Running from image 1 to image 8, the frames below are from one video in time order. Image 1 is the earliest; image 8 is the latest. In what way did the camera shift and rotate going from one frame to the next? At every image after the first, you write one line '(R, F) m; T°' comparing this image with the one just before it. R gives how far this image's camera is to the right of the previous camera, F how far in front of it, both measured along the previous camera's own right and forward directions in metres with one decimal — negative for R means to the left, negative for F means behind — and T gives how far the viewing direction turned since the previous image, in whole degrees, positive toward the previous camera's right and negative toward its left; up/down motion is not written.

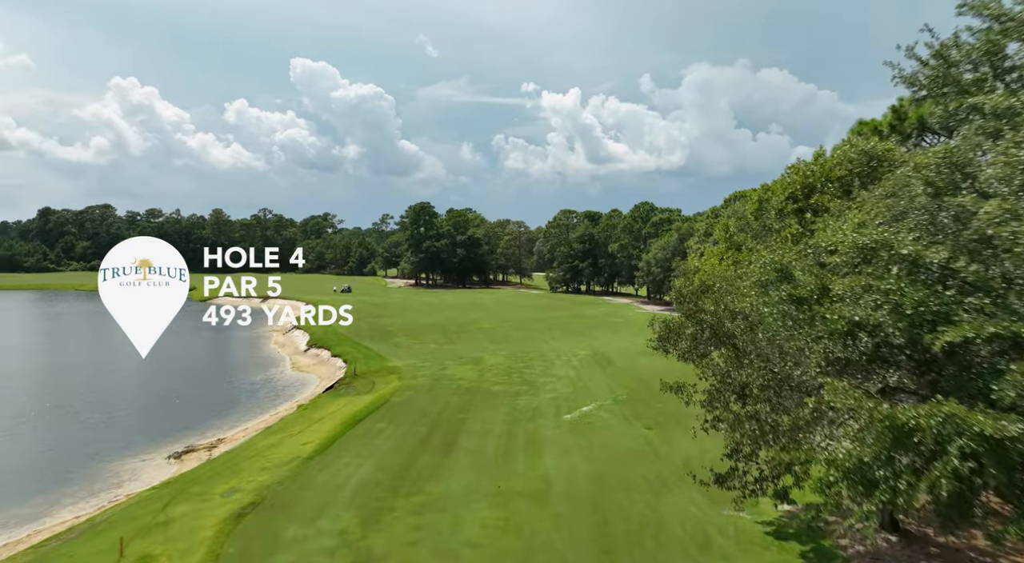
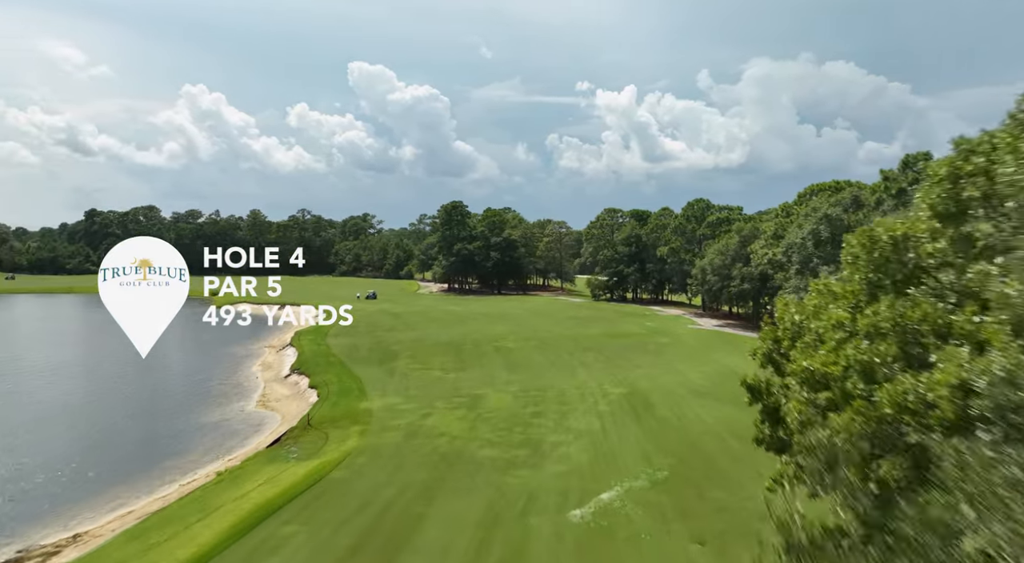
(+1.8, +7.5) m; -5°
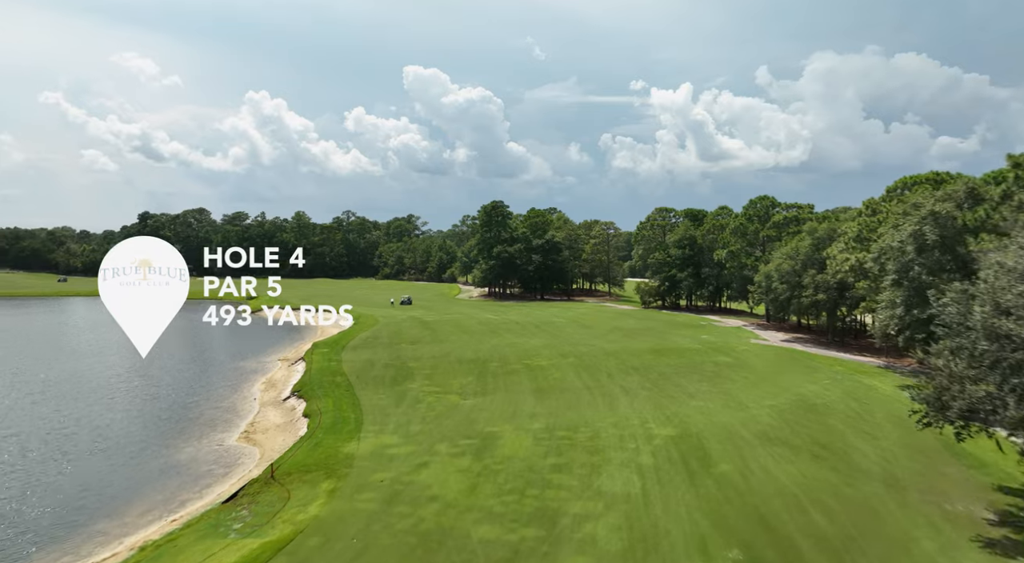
(+1.1, +5.0) m; -5°
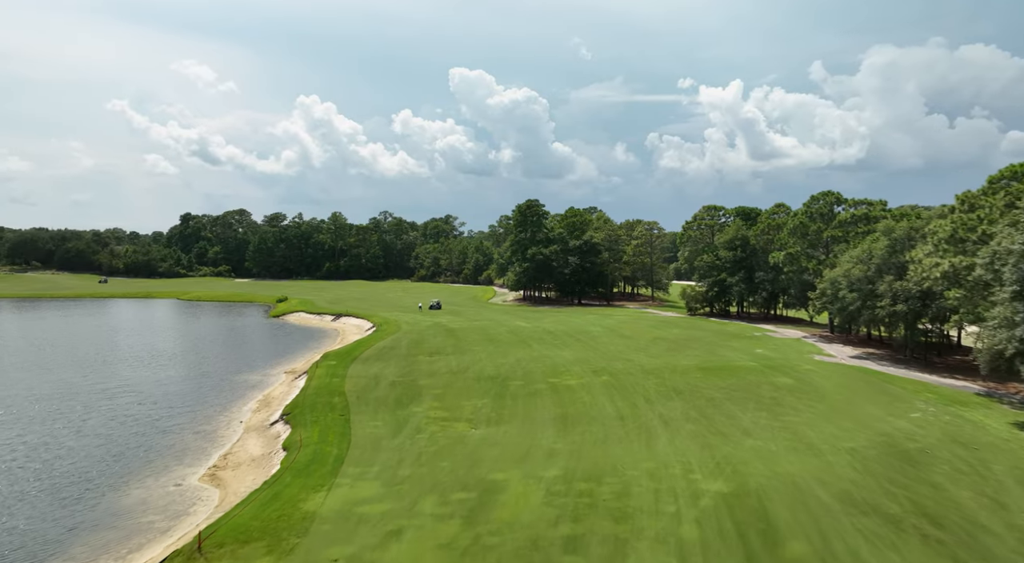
(+1.1, +4.5) m; -4°
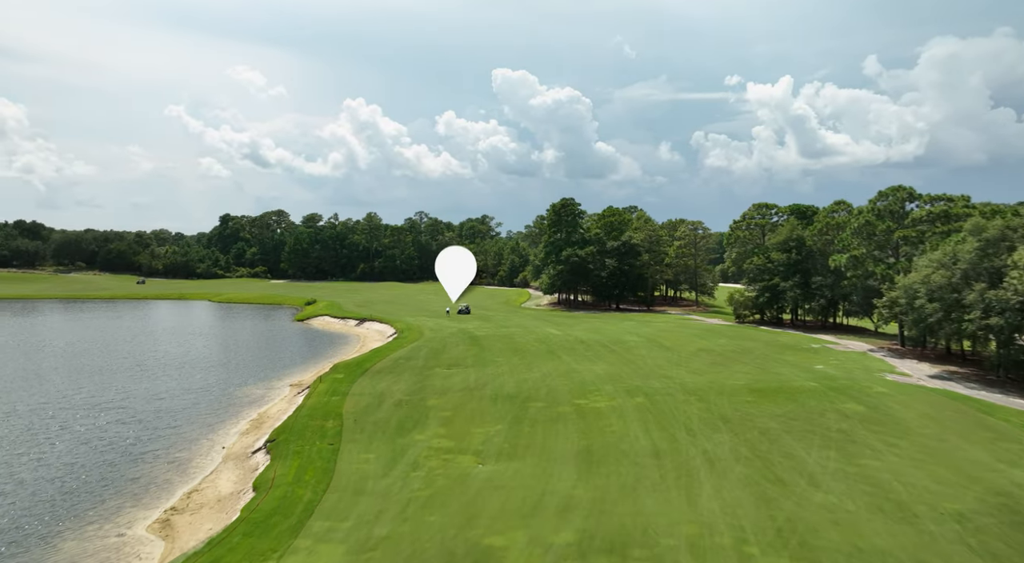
(+1.0, +3.9) m; -4°
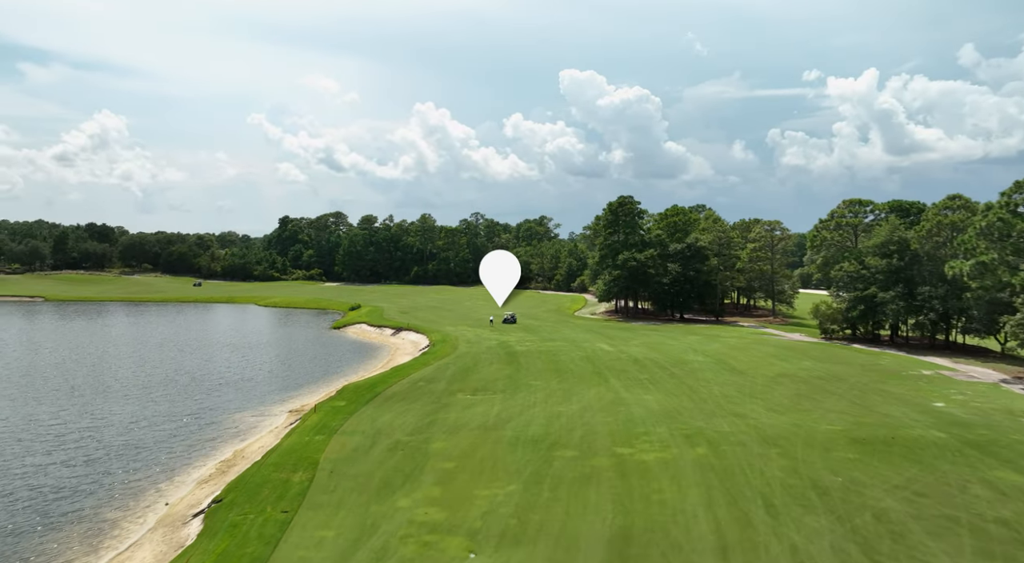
(+1.5, +6.1) m; -6°
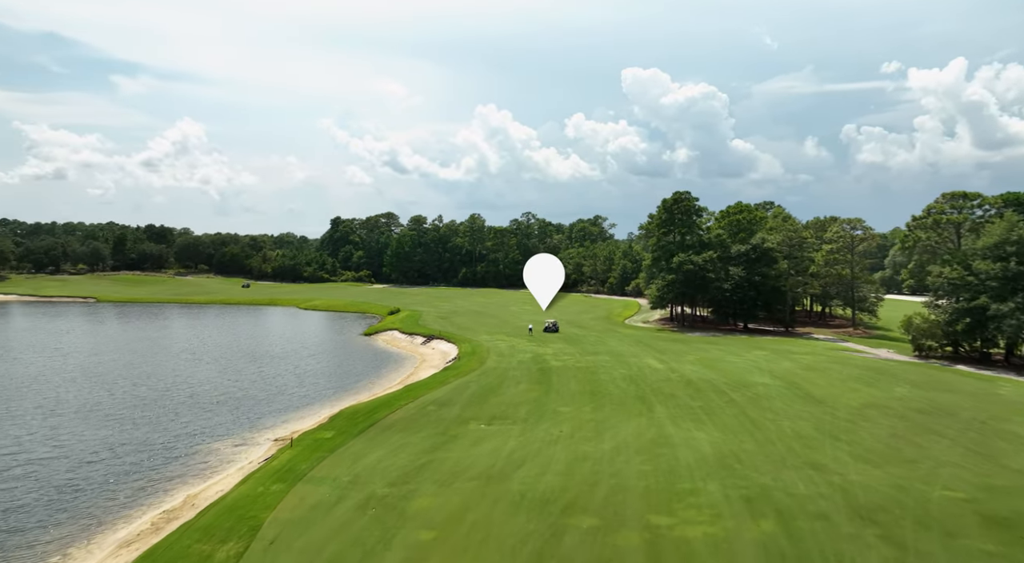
(+1.7, +5.2) m; -6°
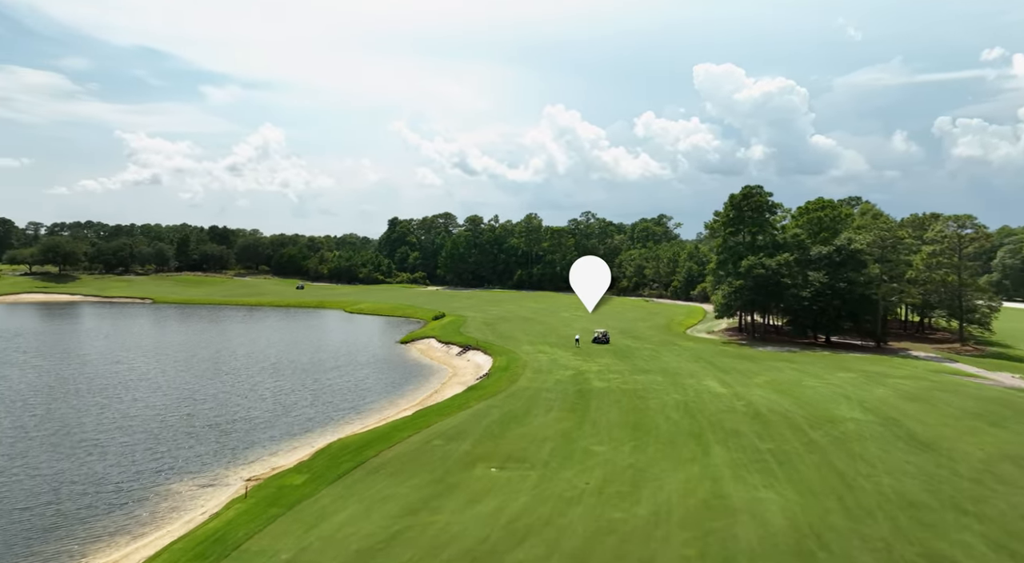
(+1.8, +5.2) m; -6°
